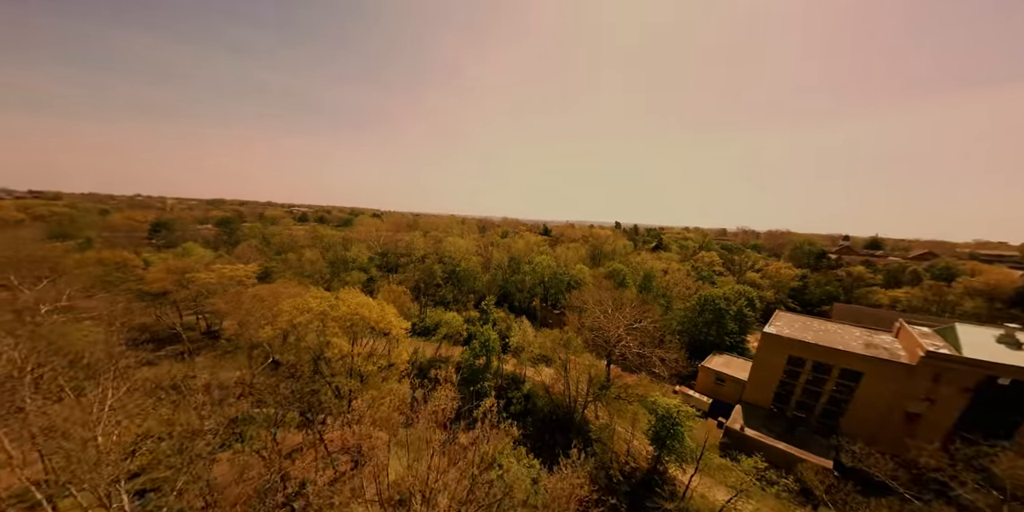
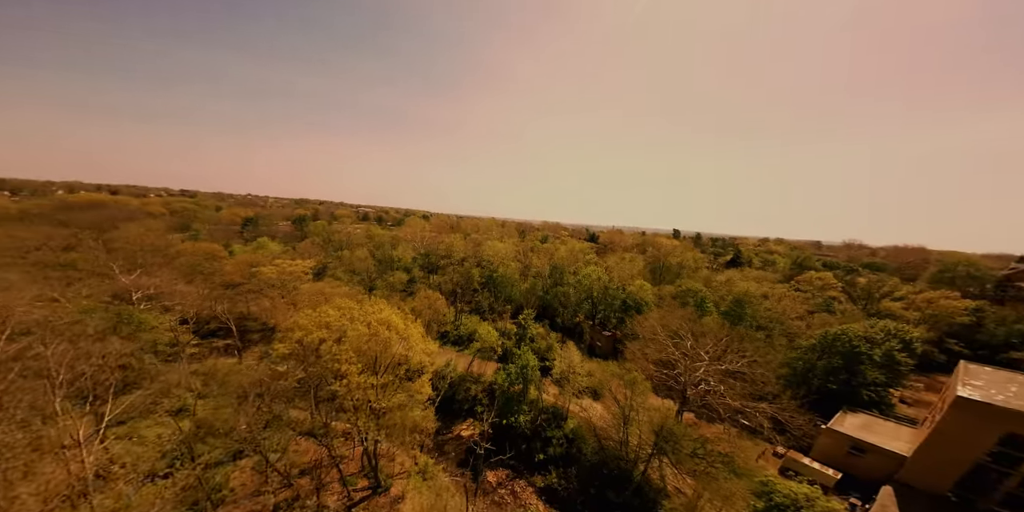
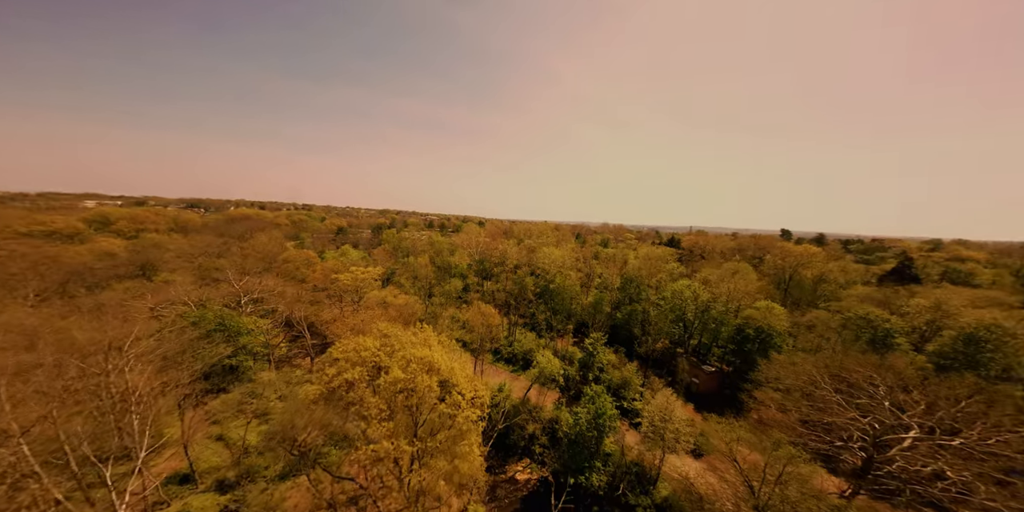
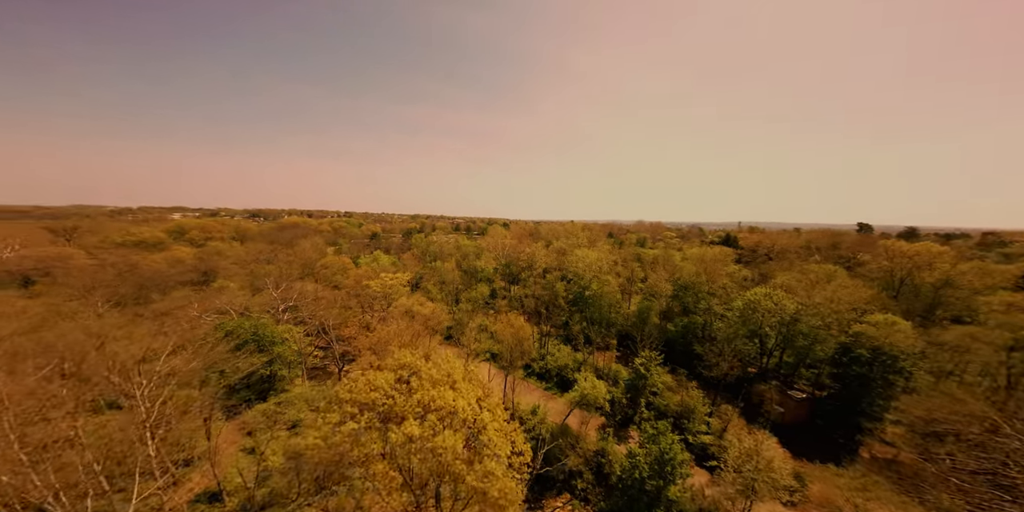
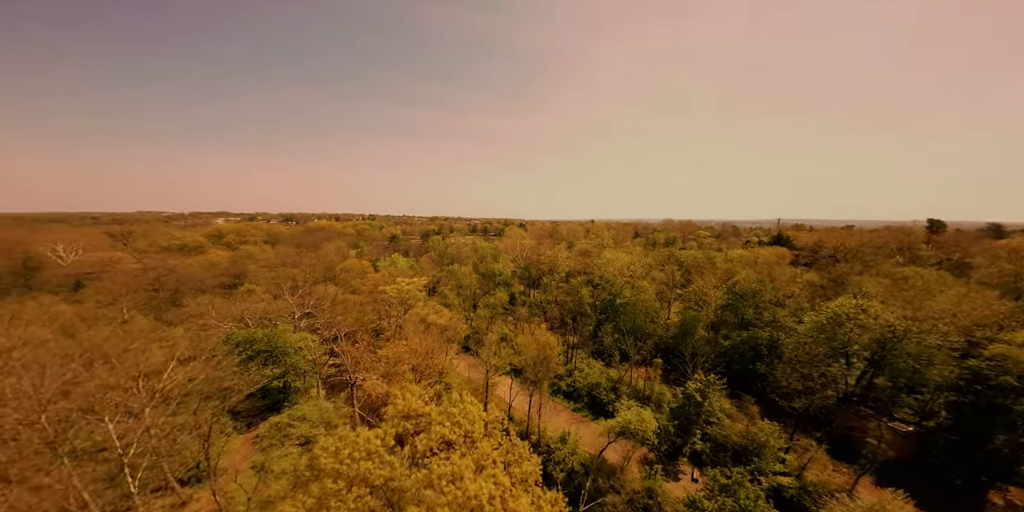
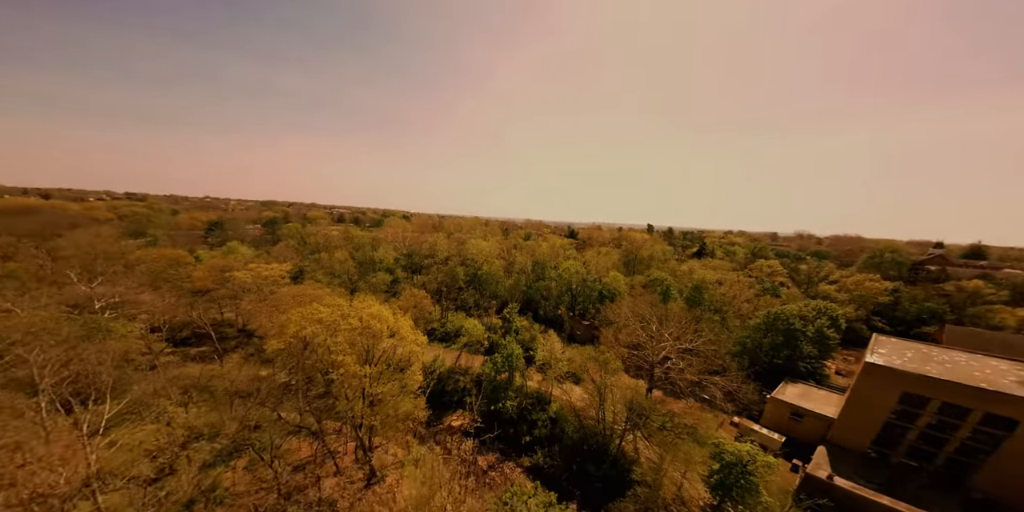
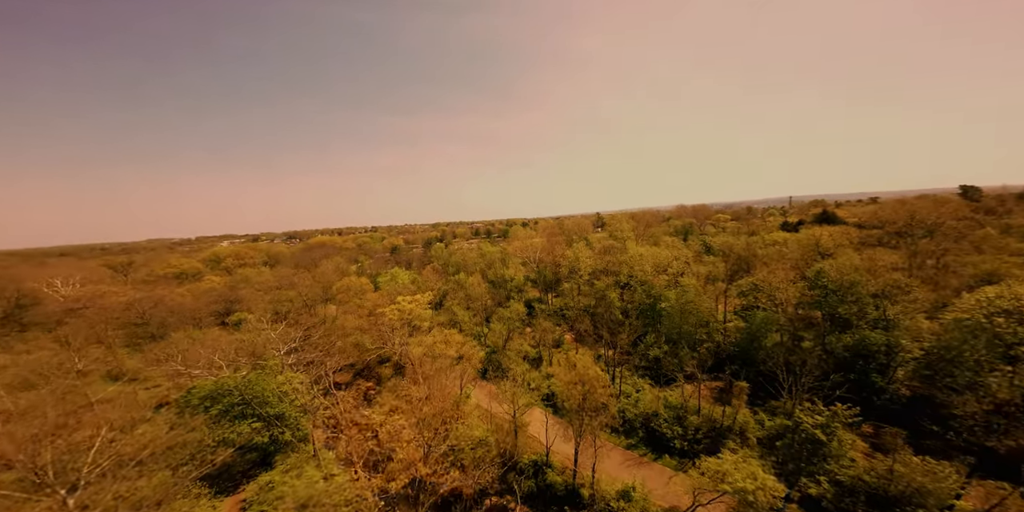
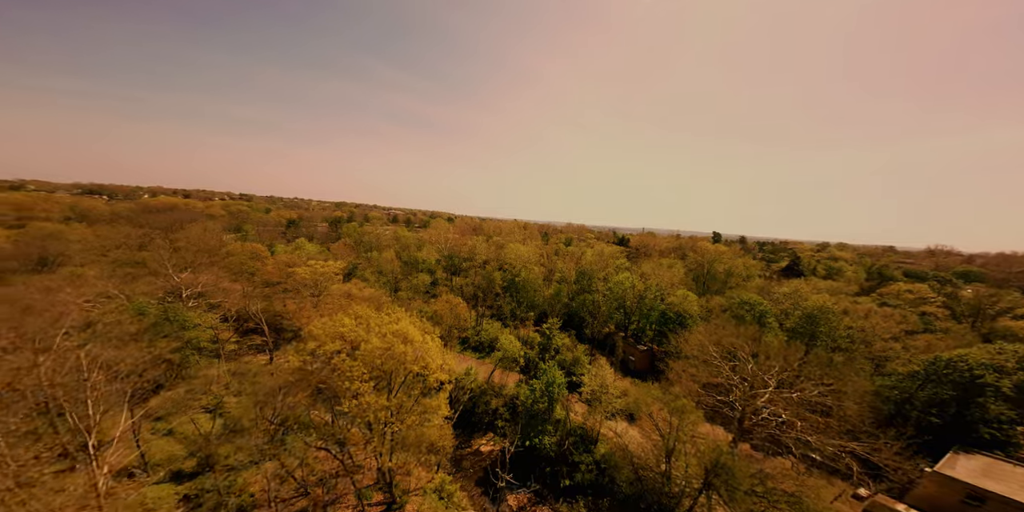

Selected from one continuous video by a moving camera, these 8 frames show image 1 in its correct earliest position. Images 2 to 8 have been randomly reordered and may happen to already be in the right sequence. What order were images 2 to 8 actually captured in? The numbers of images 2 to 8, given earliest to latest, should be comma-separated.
6, 2, 8, 3, 4, 5, 7
